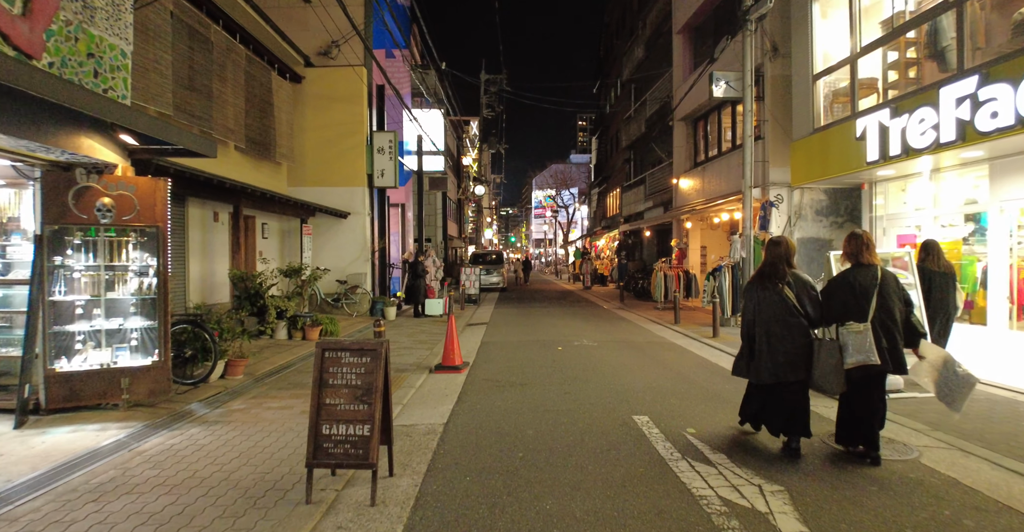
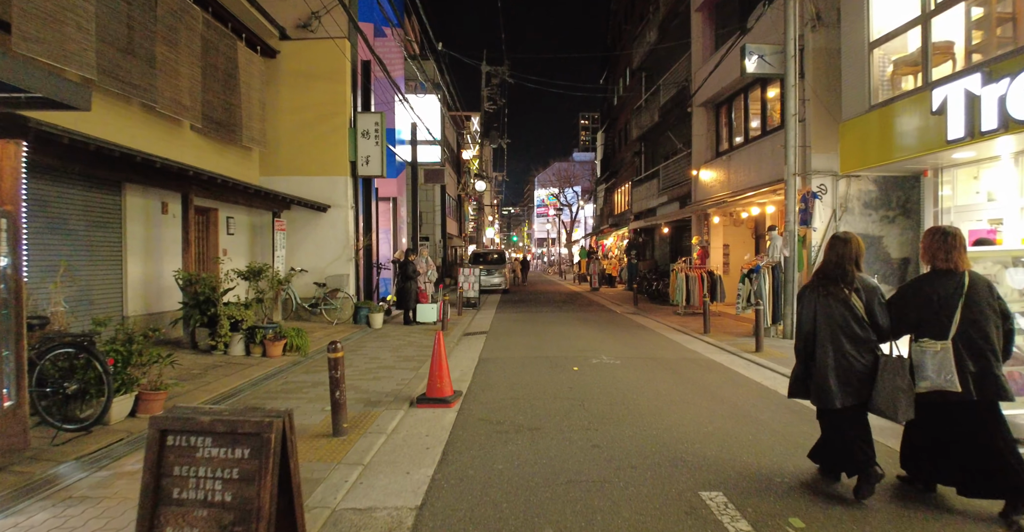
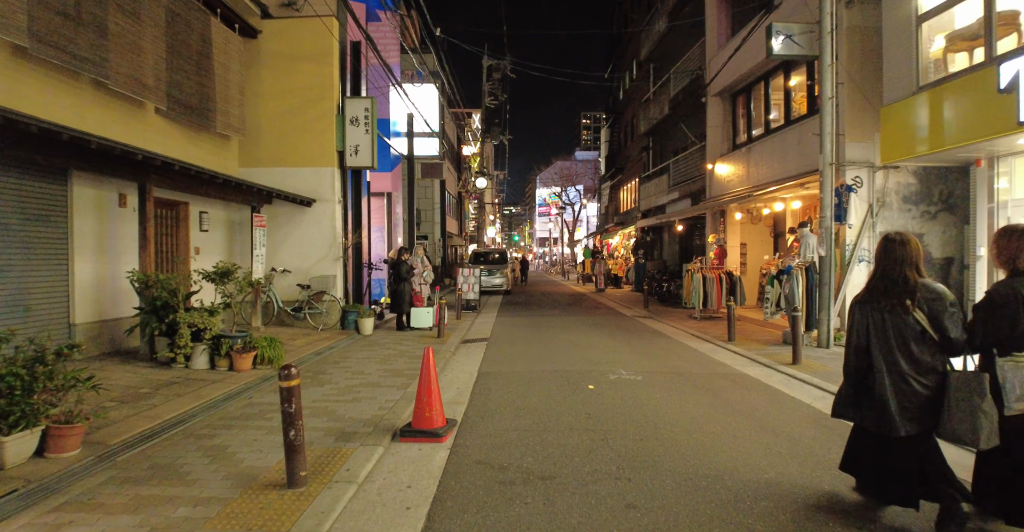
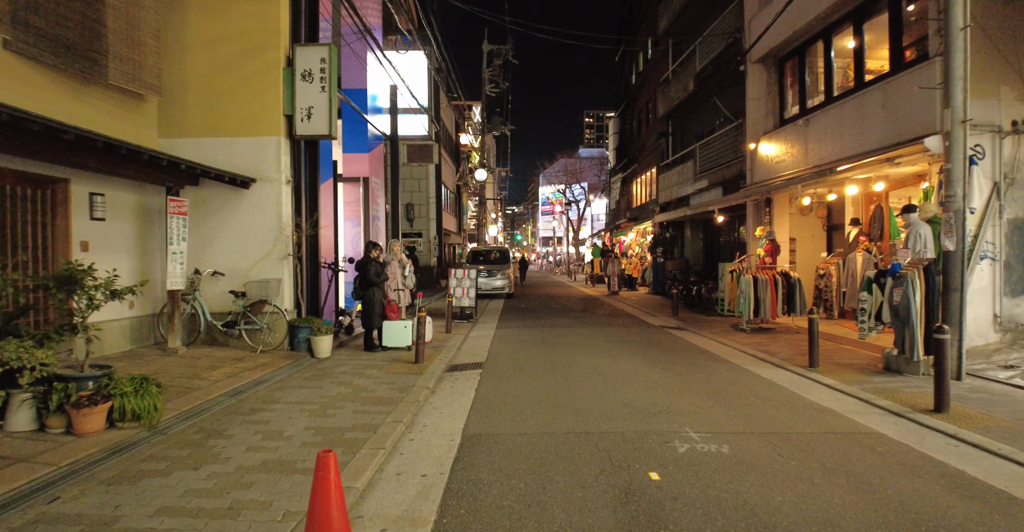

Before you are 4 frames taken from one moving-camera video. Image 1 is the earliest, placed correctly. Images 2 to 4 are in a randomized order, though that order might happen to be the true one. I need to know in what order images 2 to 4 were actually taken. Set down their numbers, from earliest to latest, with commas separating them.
2, 3, 4
